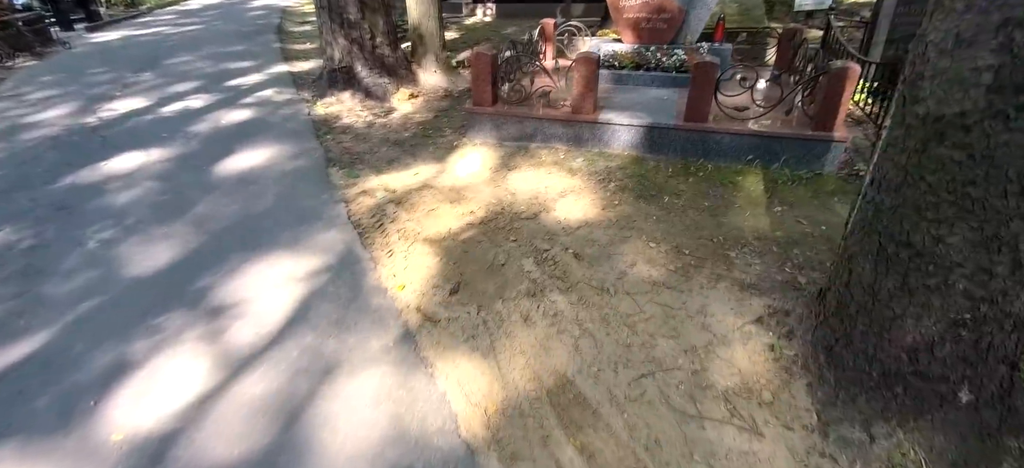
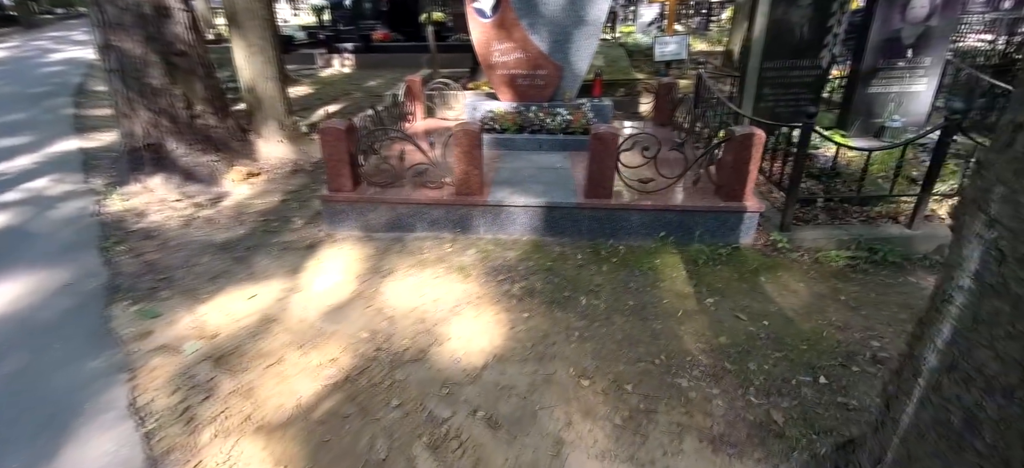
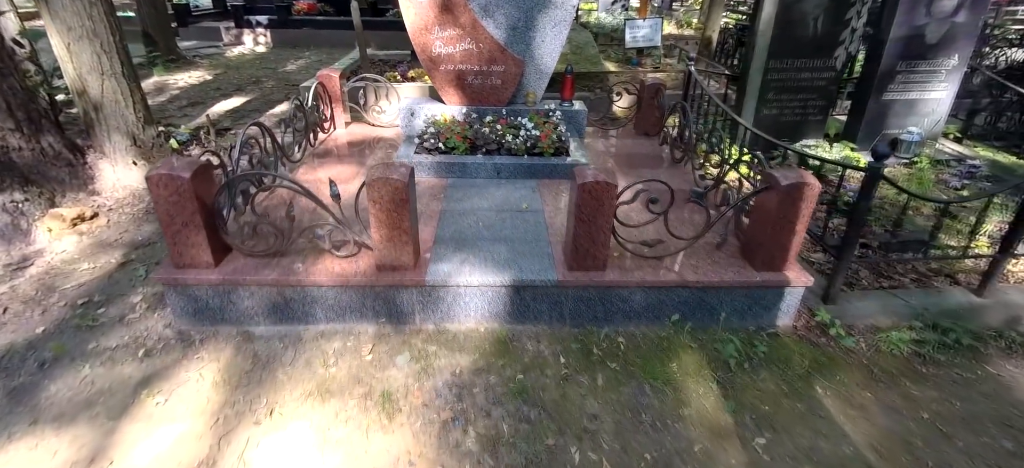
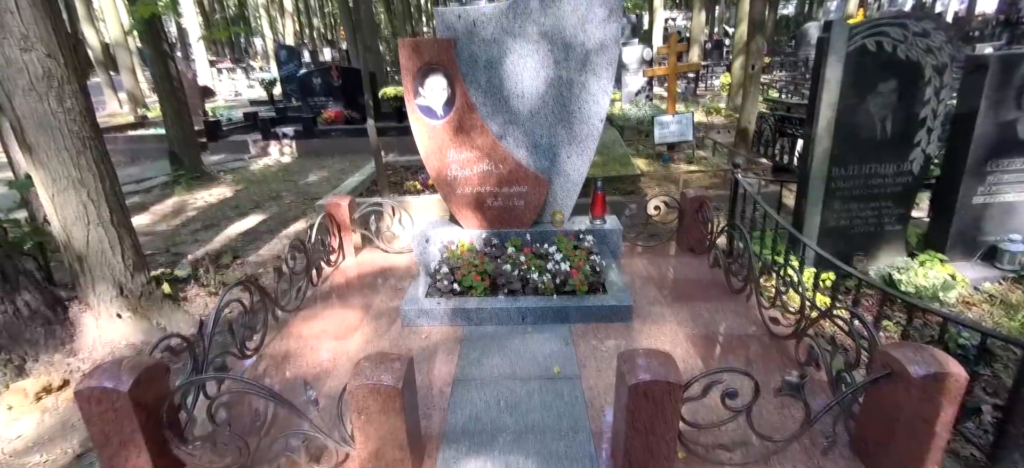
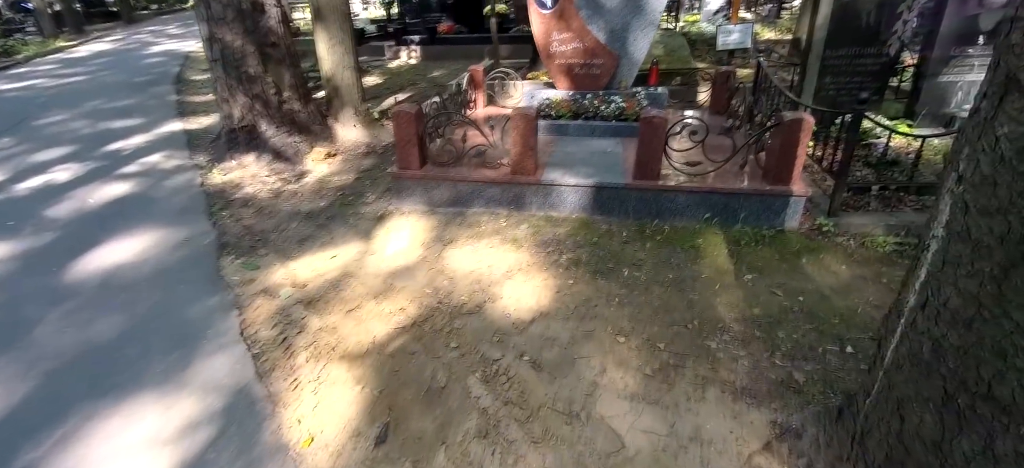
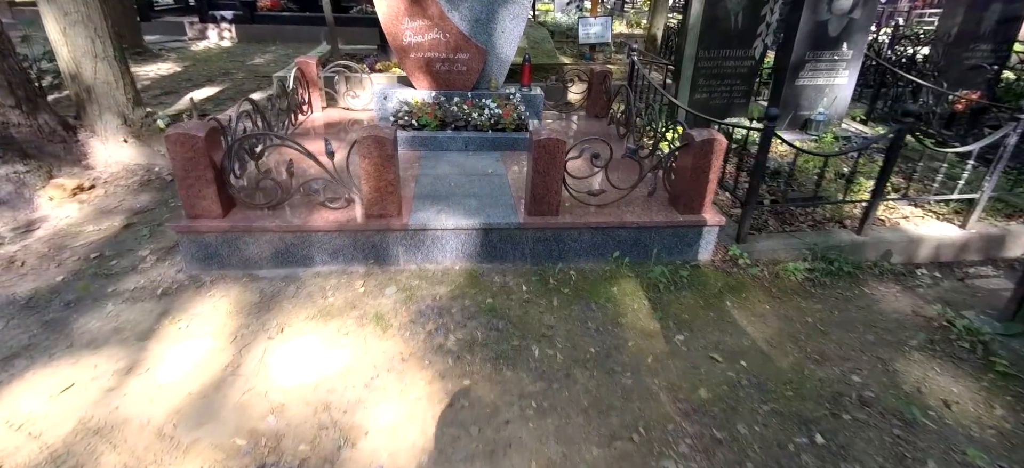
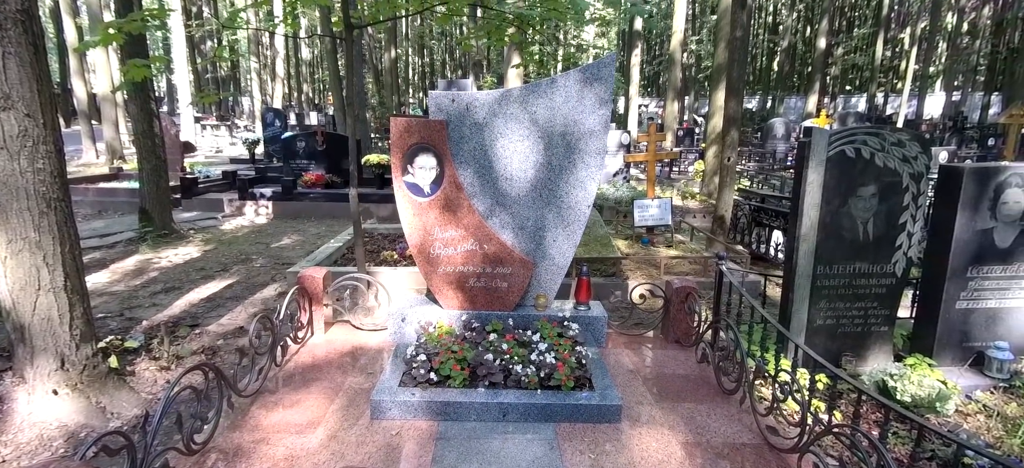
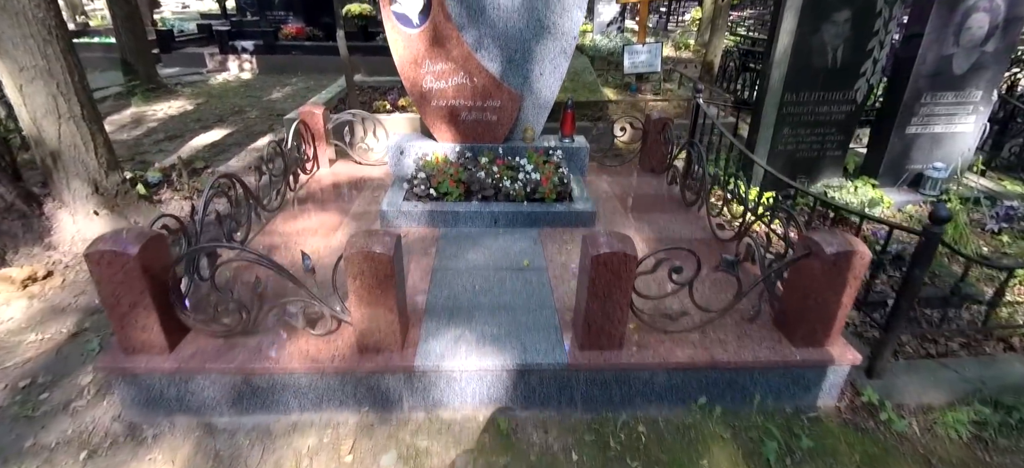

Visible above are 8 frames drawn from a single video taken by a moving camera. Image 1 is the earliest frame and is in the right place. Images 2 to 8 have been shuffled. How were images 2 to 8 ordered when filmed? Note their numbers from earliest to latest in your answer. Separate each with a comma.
5, 2, 6, 3, 8, 4, 7
